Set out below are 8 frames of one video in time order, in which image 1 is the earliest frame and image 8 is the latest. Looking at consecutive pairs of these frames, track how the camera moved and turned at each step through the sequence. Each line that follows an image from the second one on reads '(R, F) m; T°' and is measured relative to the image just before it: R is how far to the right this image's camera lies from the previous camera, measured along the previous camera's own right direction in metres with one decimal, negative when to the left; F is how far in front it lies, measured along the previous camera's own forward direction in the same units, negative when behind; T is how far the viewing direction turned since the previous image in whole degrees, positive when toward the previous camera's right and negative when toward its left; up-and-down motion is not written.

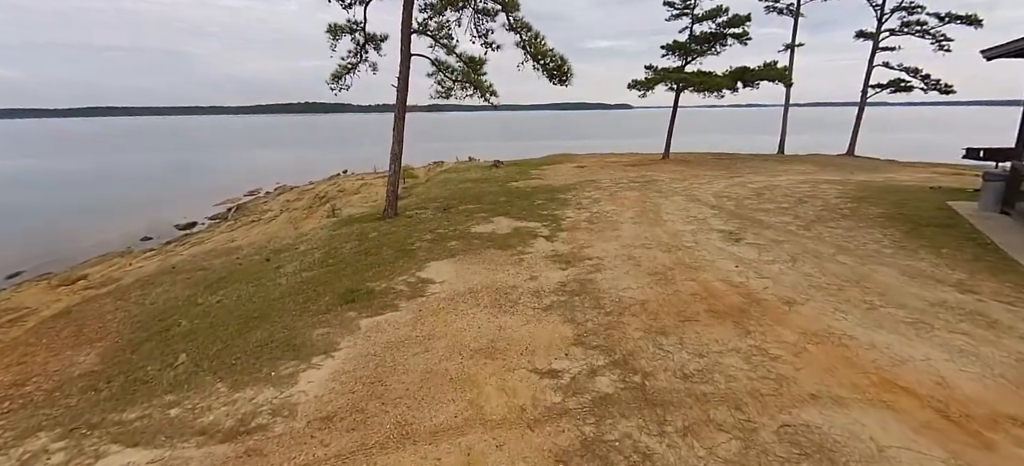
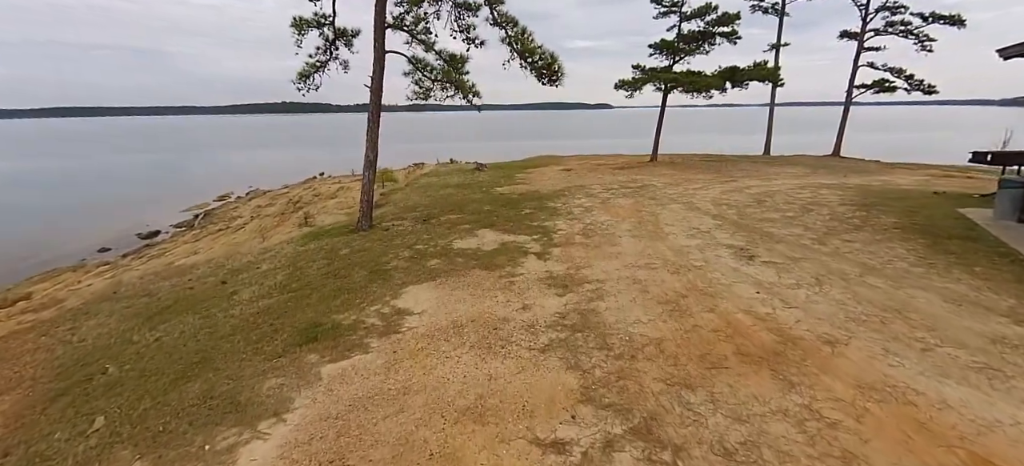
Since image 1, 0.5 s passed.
(-0.1, +0.9) m; +2°
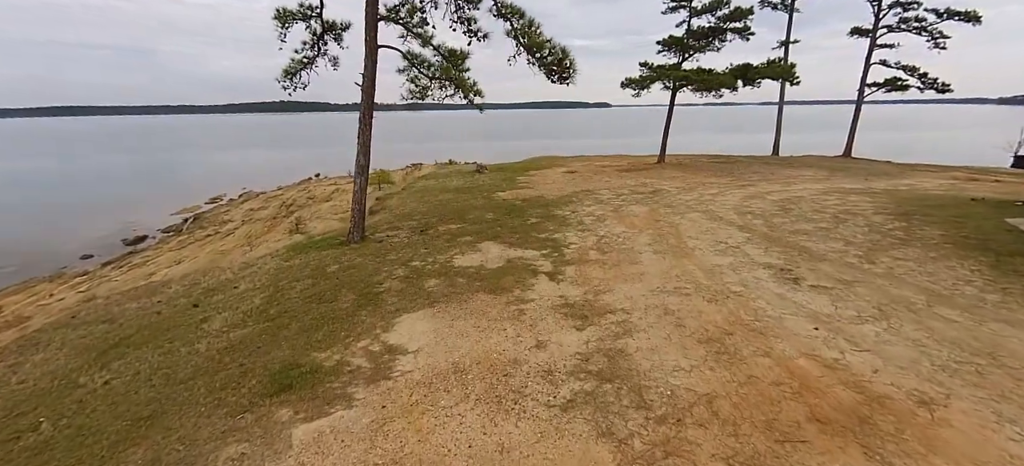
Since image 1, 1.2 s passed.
(-0.1, +0.9) m; 0°
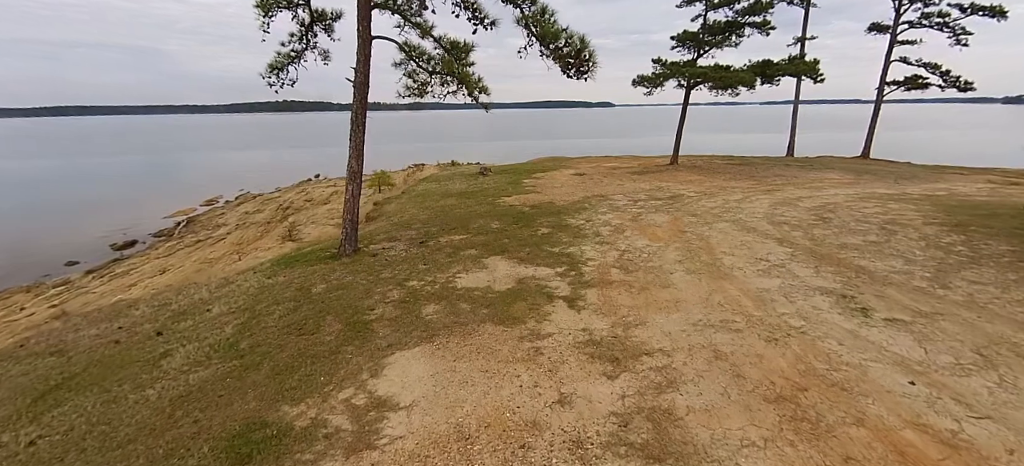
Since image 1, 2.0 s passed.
(-0.1, +0.9) m; 0°
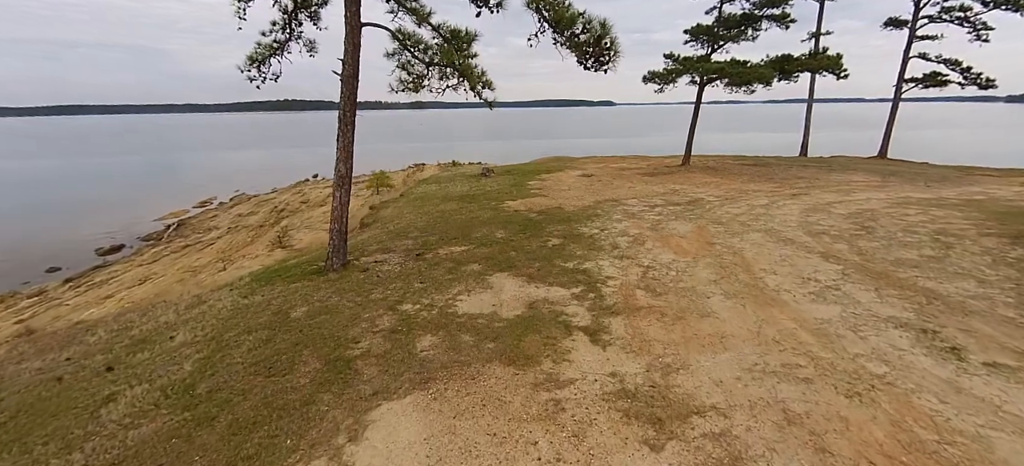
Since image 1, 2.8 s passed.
(-0.1, +0.9) m; 0°
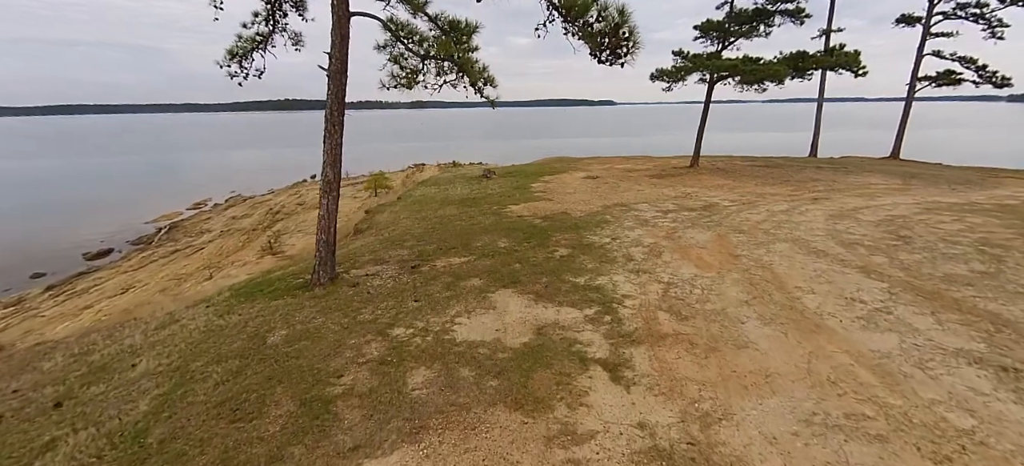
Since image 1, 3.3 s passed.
(-0.1, +0.7) m; 0°
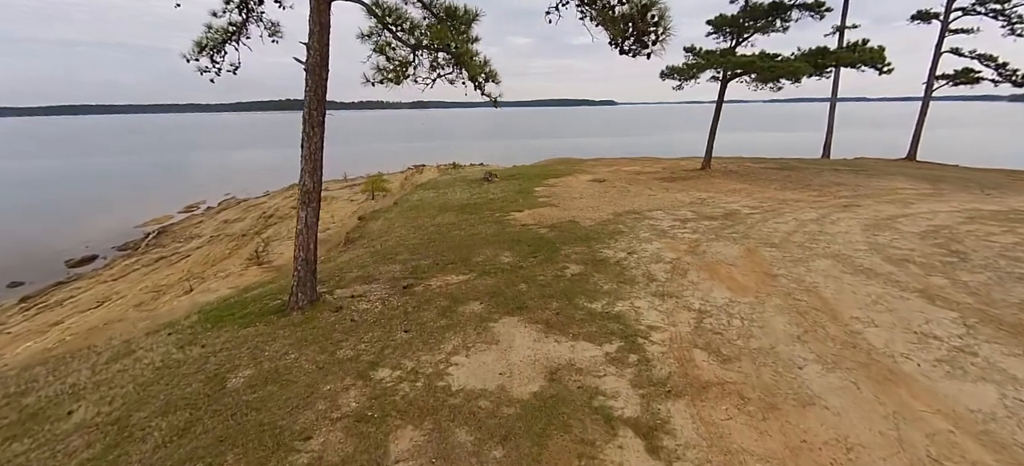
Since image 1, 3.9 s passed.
(-0.1, +0.8) m; 0°
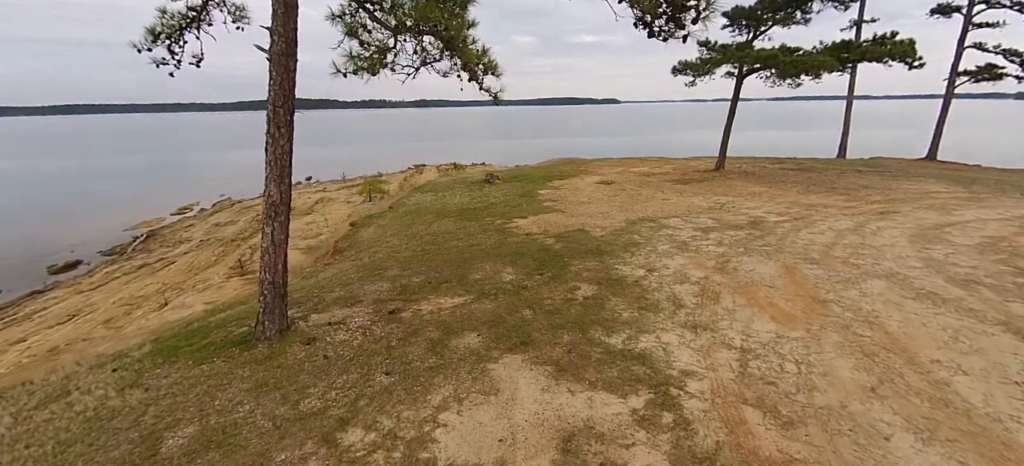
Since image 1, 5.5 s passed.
(0.0, +0.9) m; 0°
